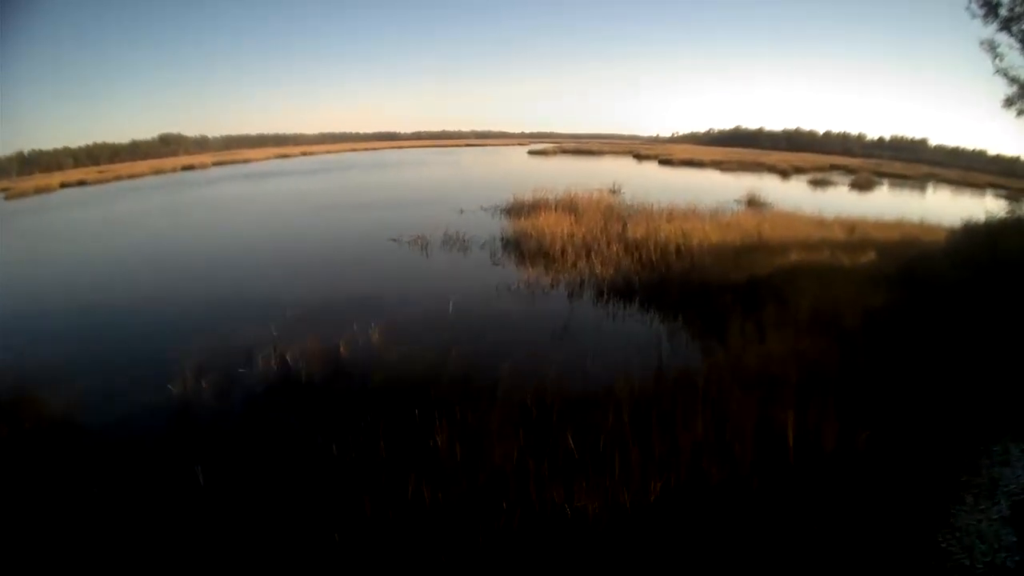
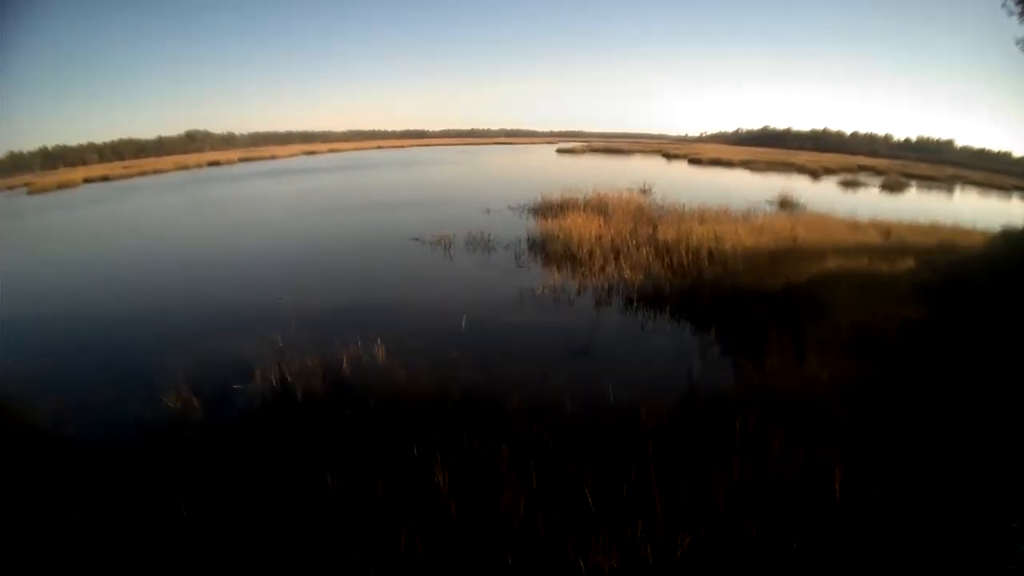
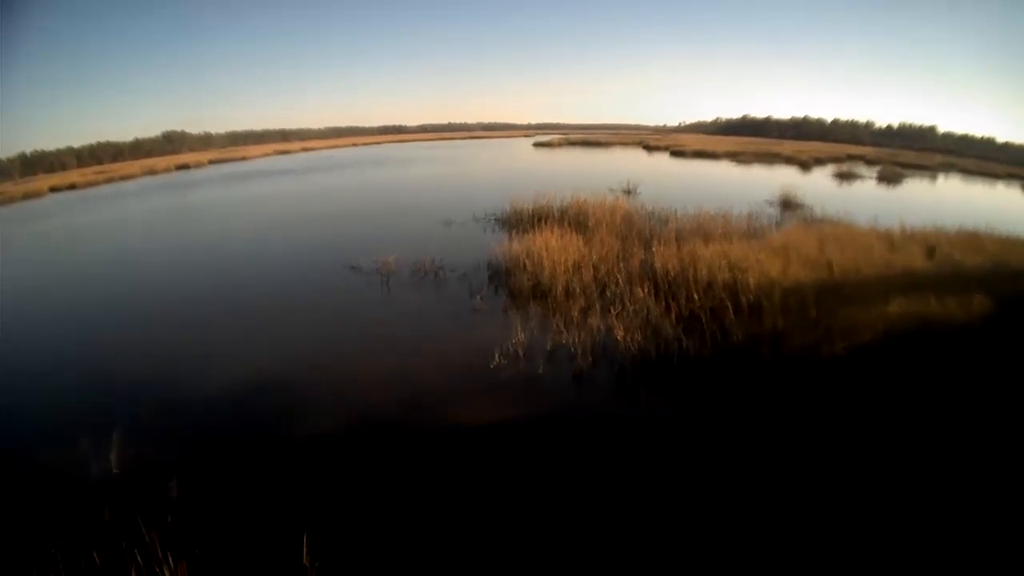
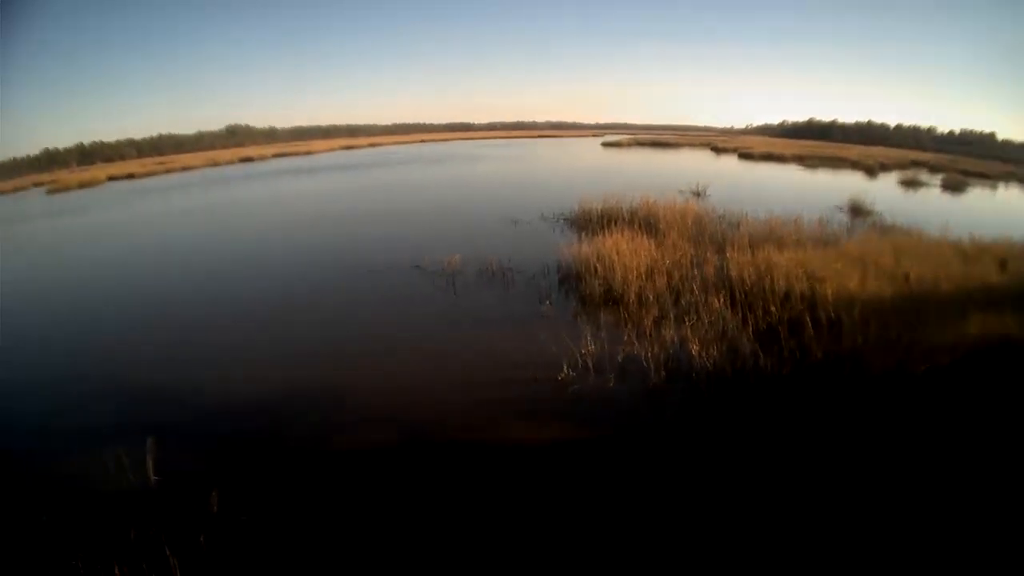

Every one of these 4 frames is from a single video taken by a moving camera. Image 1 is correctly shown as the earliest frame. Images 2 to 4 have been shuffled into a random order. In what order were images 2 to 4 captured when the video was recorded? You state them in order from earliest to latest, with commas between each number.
2, 3, 4
